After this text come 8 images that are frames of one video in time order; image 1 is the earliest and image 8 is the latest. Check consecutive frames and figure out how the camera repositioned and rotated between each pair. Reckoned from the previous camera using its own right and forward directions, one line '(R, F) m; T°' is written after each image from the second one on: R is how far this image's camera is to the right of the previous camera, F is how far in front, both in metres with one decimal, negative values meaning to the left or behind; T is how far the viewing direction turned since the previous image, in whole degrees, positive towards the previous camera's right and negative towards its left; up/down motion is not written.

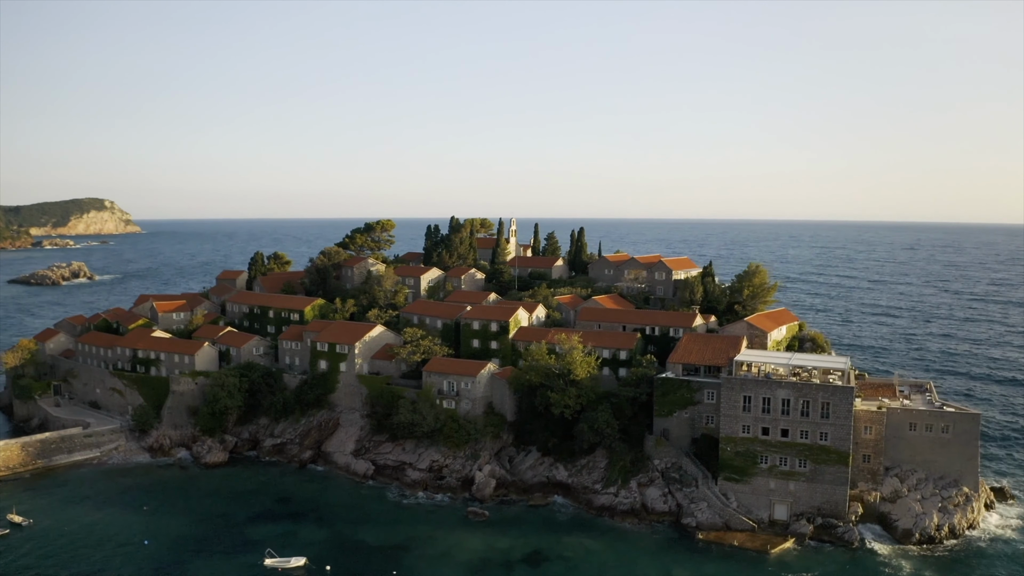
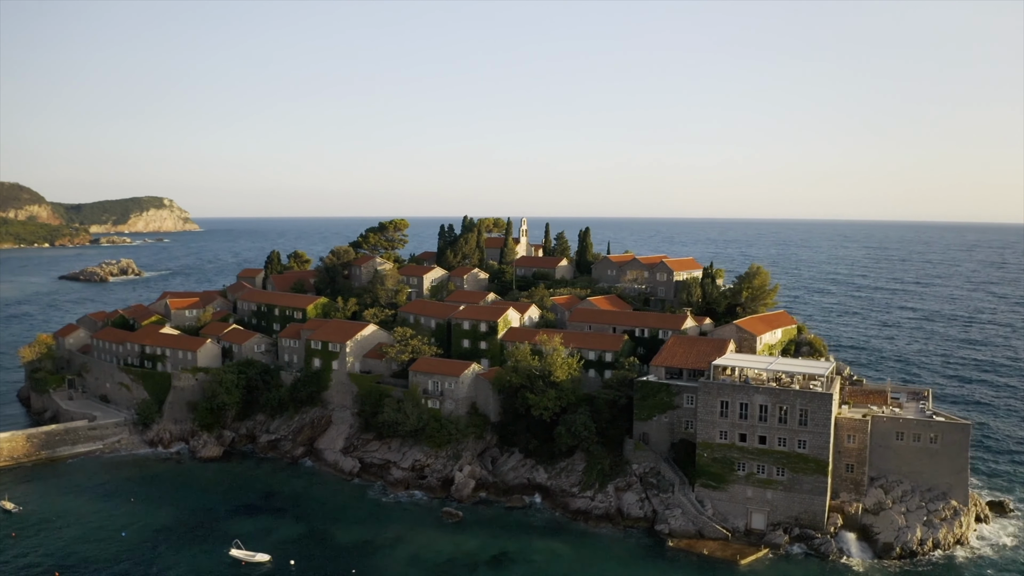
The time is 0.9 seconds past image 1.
(+4.0, +0.4) m; -4°
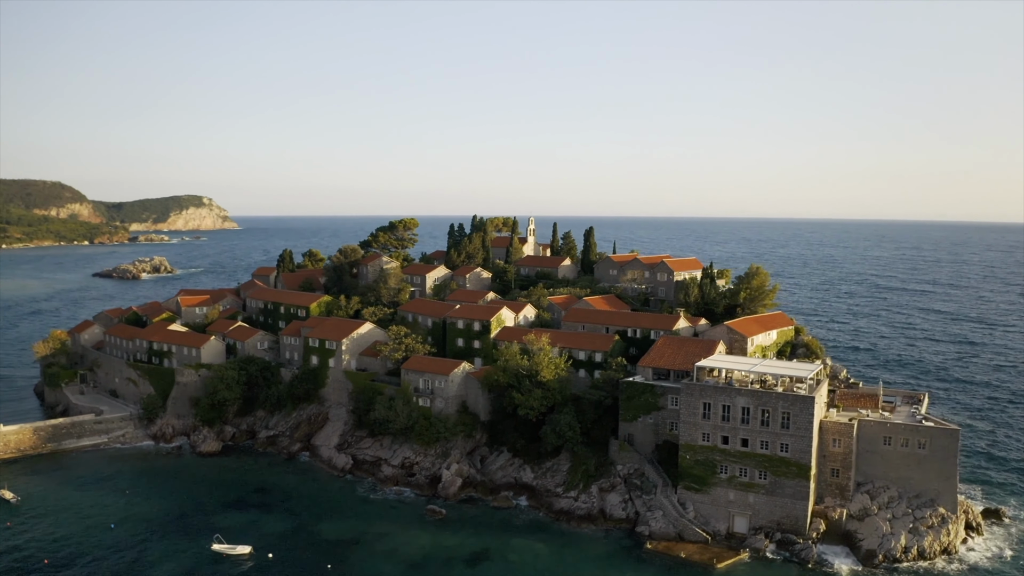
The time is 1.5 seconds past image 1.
(+2.7, +0.1) m; -2°
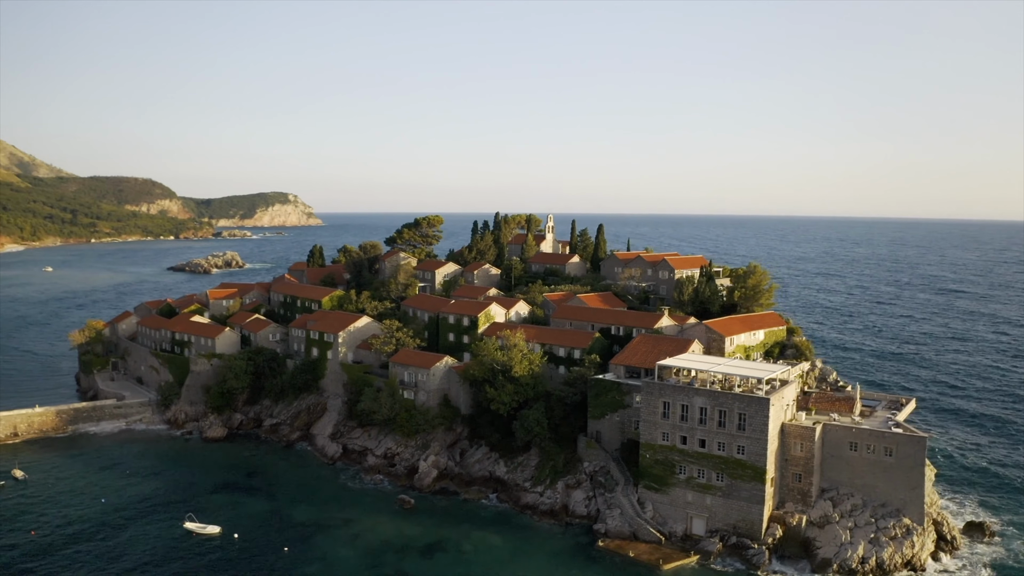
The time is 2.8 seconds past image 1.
(+6.0, -0.1) m; -5°
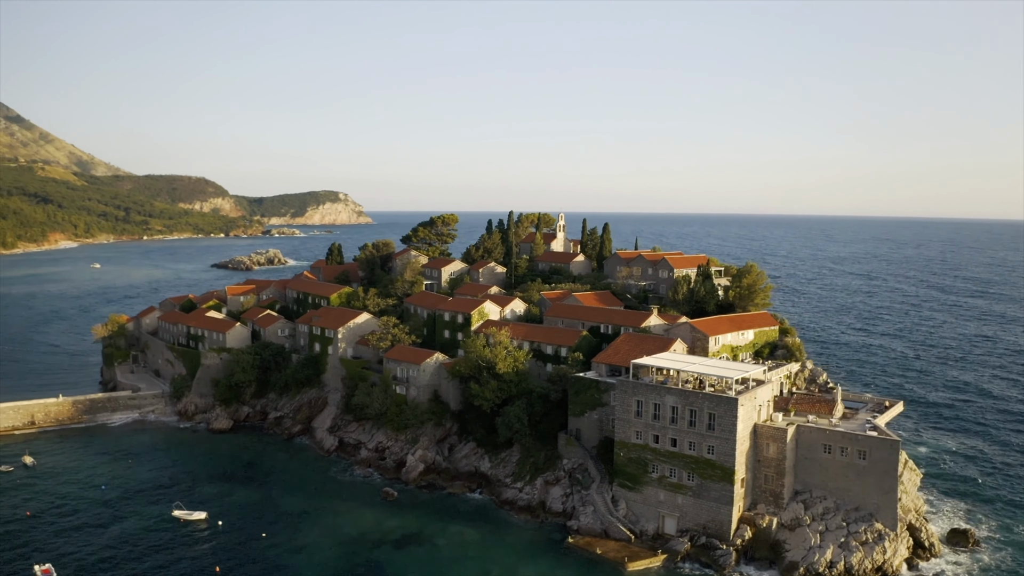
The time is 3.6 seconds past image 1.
(+3.6, -0.3) m; -3°
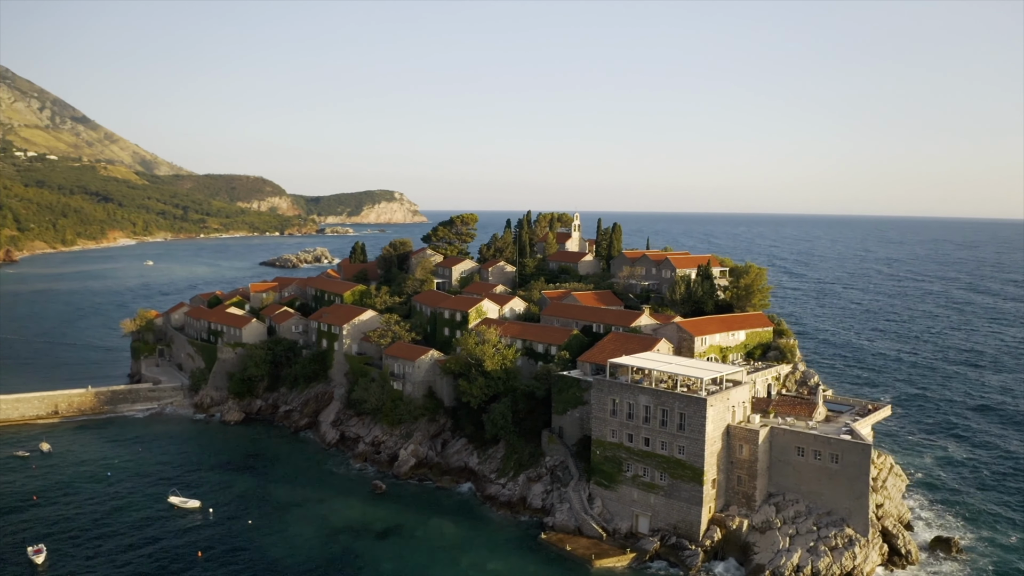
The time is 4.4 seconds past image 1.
(+3.8, -0.5) m; -4°
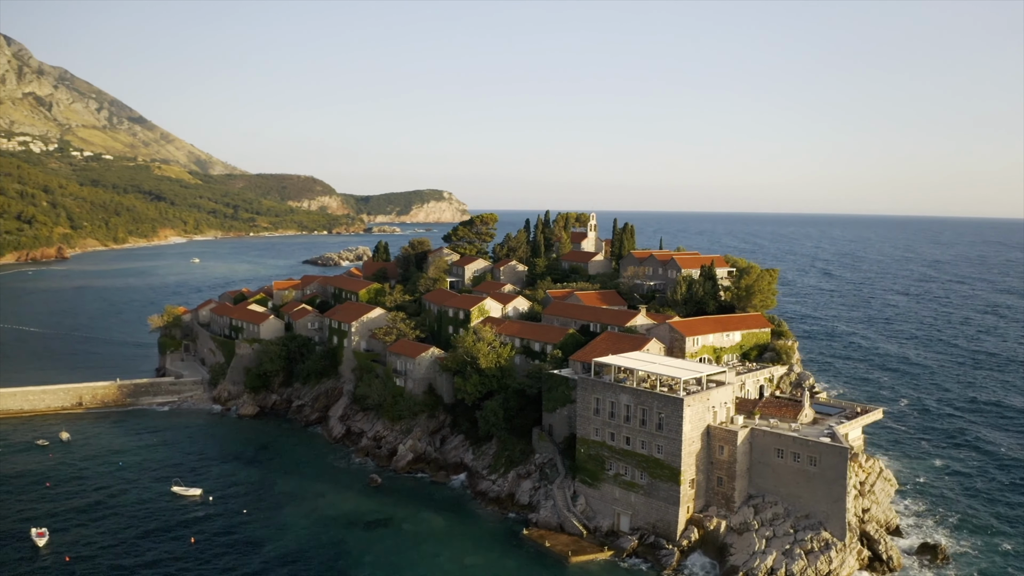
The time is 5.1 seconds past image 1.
(+3.1, -0.5) m; -3°
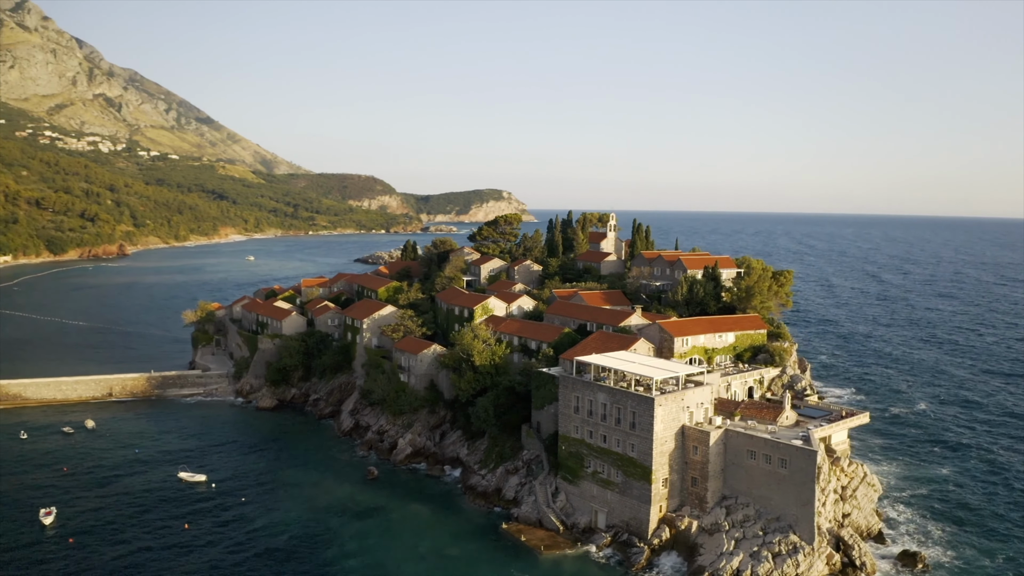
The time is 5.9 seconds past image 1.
(+3.9, -0.7) m; -4°
